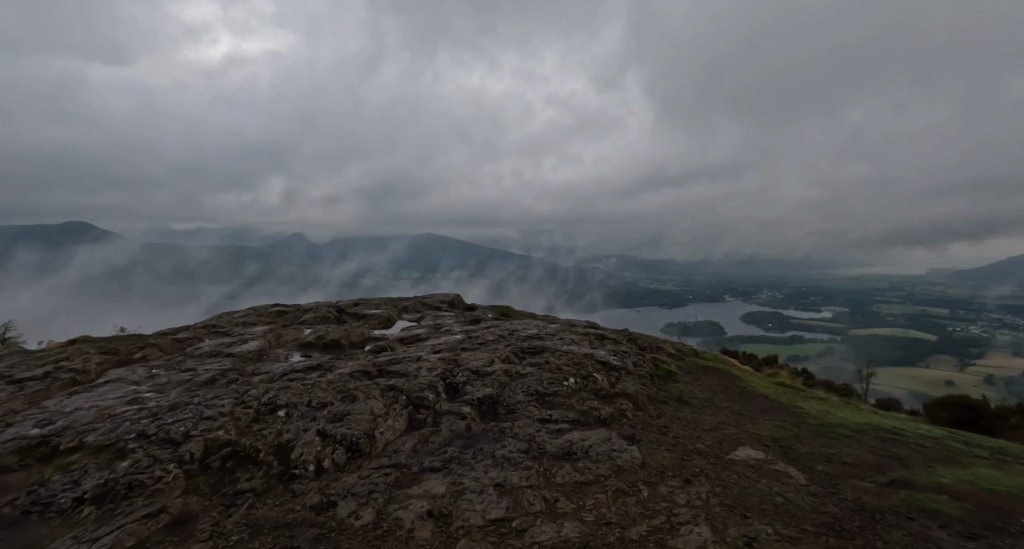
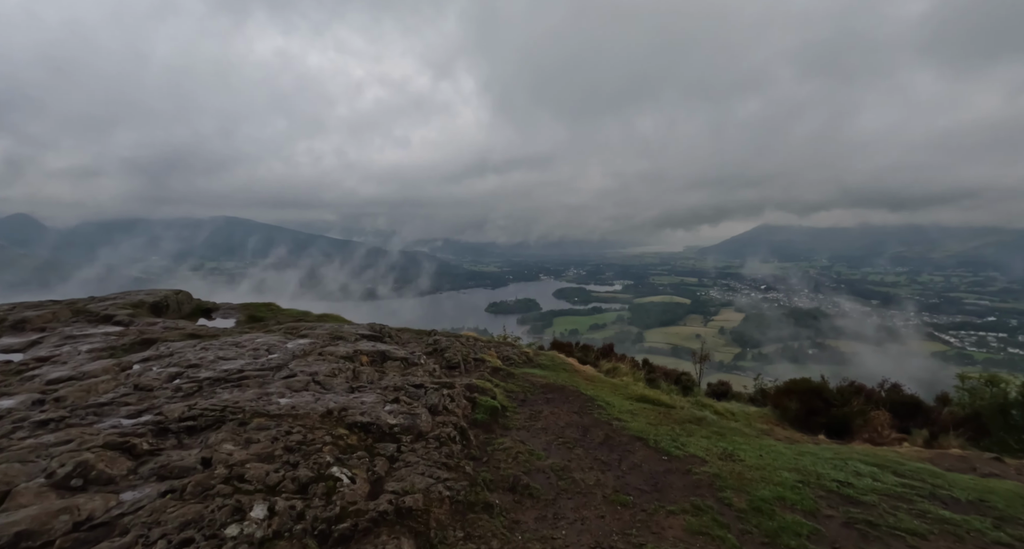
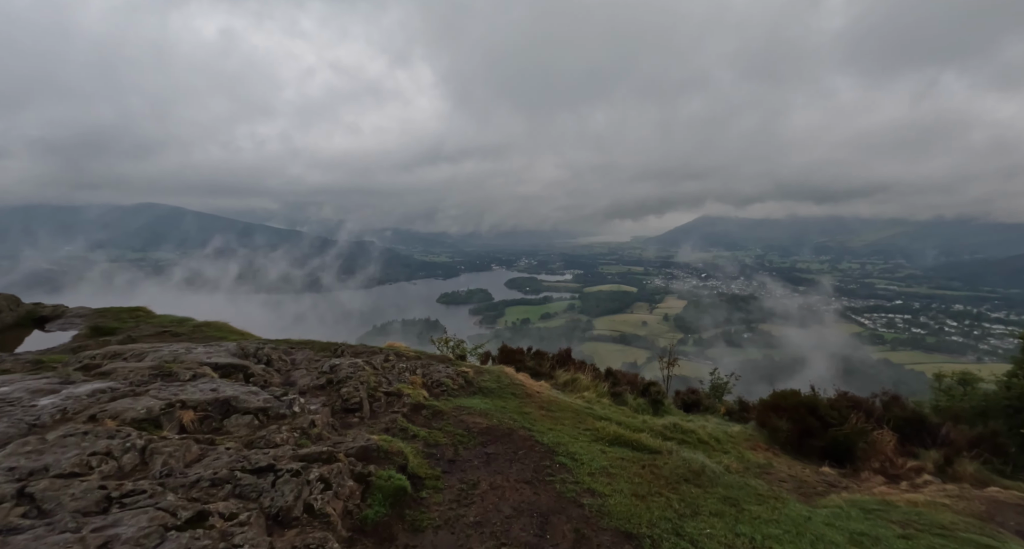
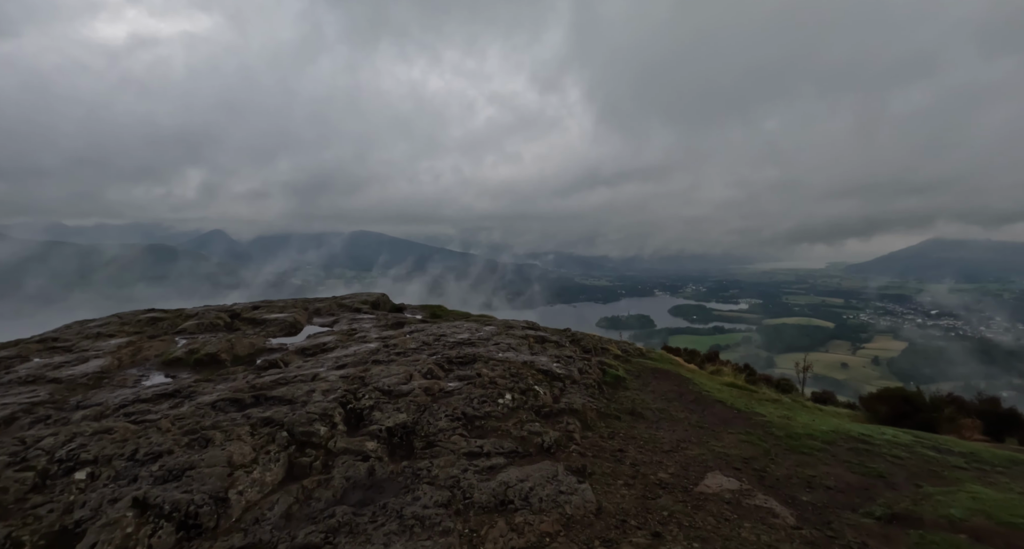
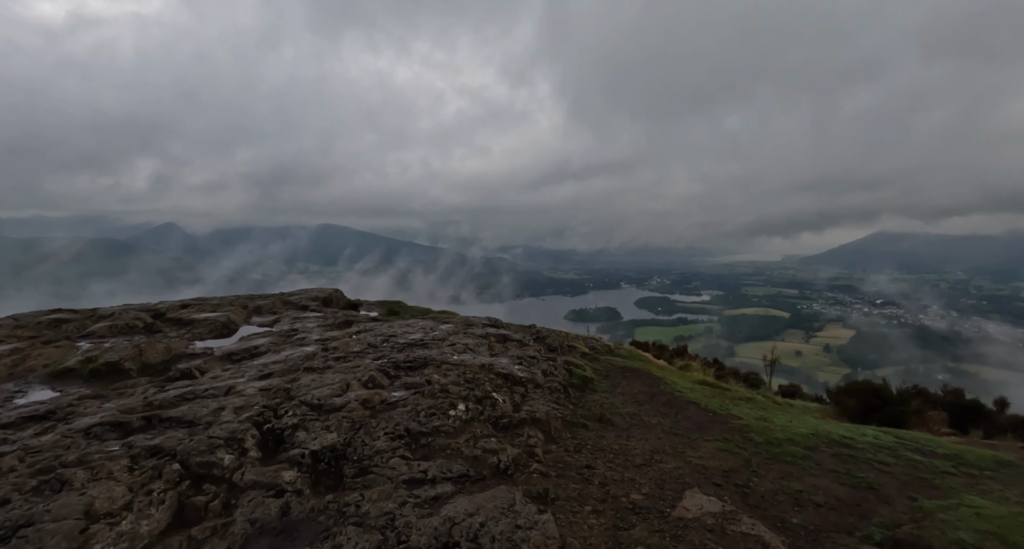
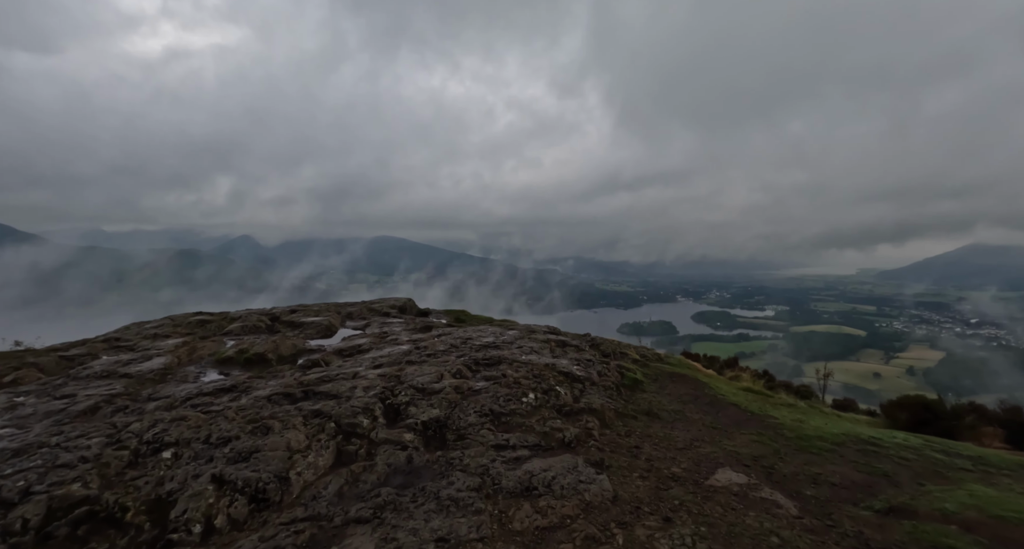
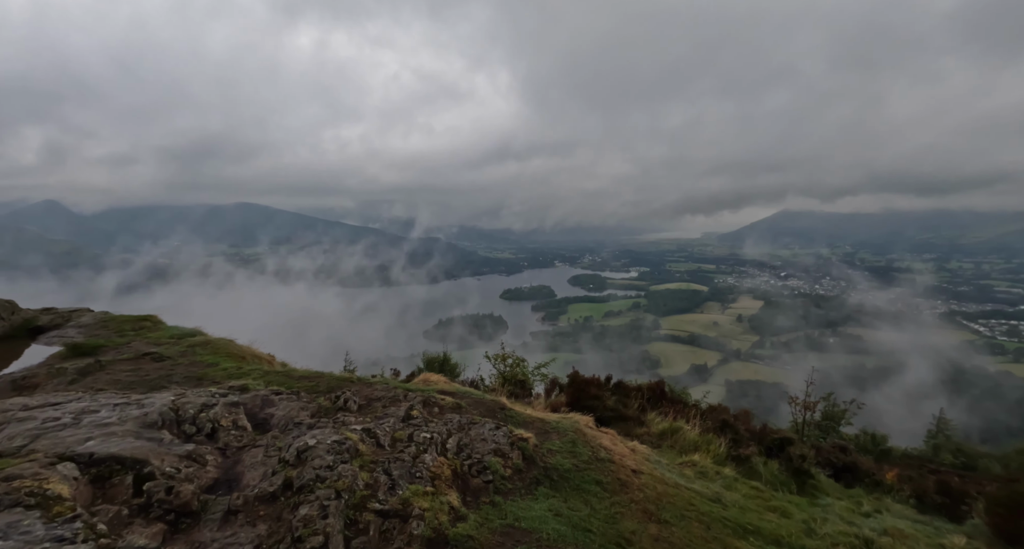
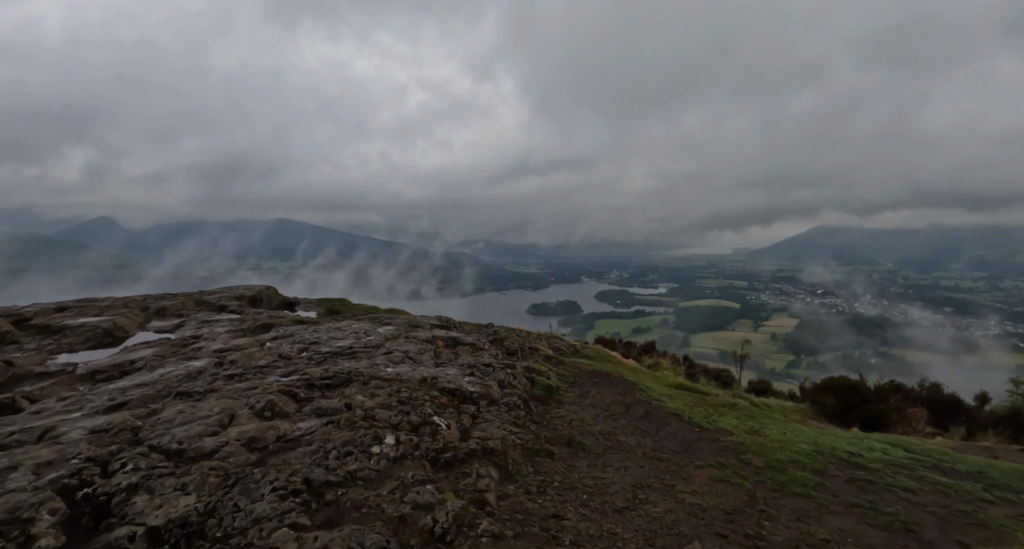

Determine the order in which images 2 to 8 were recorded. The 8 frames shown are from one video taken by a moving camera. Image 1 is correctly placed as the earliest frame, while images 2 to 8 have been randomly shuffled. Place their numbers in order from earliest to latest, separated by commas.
6, 4, 5, 8, 2, 3, 7
